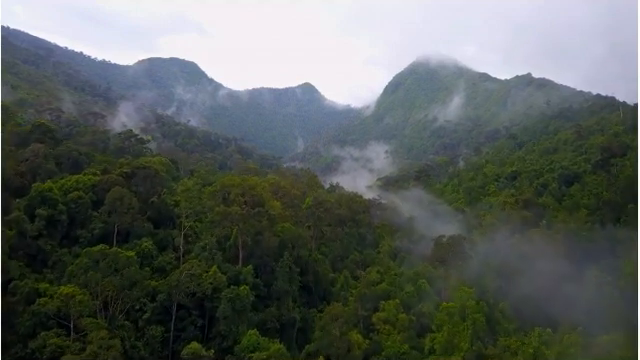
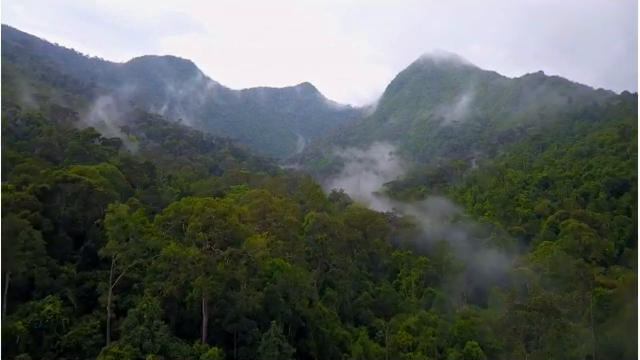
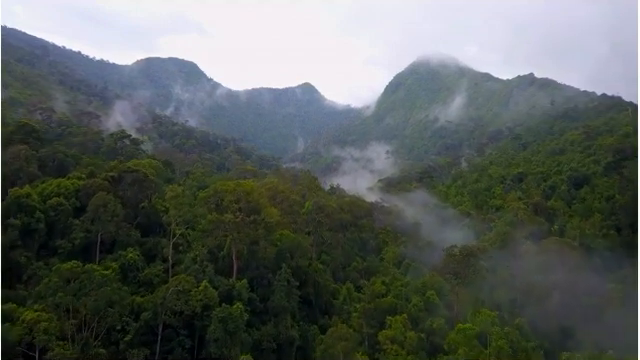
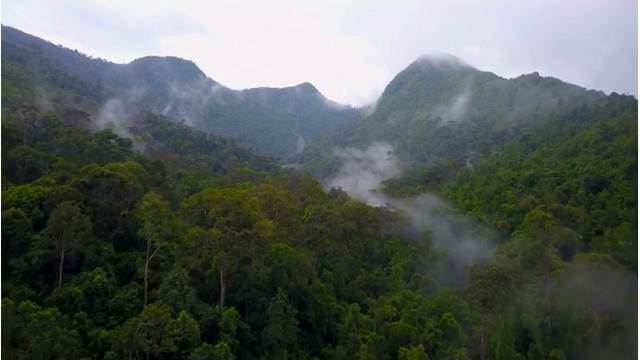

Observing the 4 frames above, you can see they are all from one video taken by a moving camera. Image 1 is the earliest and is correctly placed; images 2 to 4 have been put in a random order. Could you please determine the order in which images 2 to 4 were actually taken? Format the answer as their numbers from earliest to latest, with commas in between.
3, 4, 2
